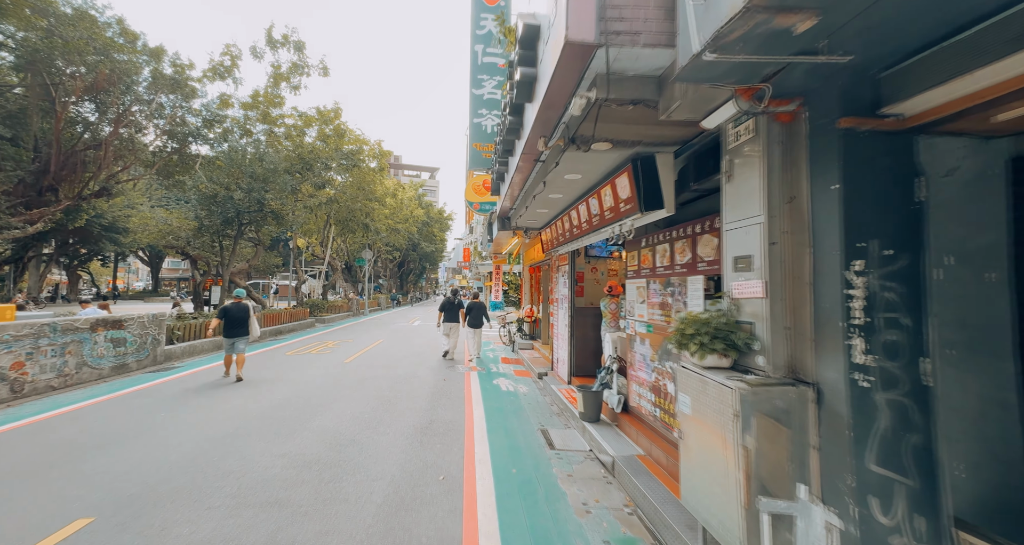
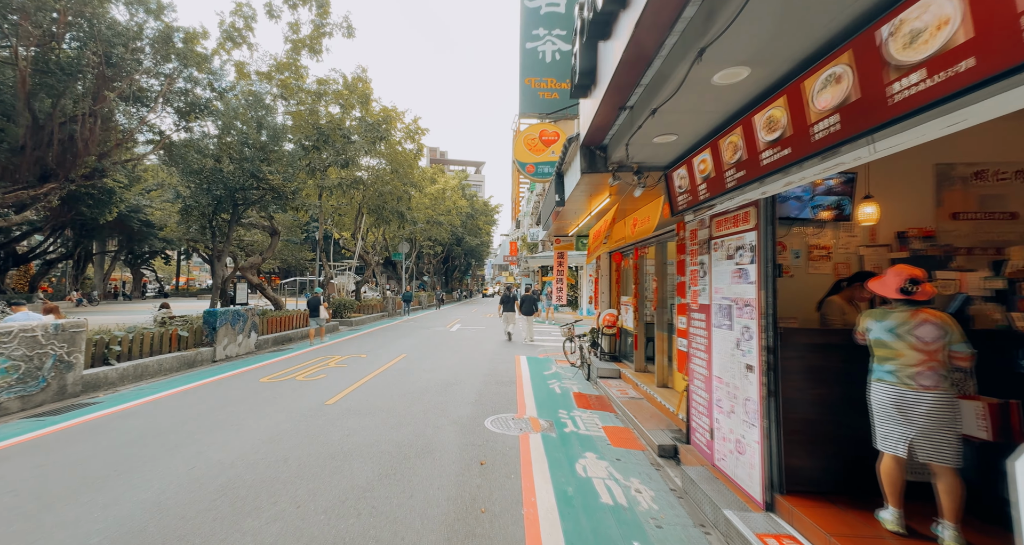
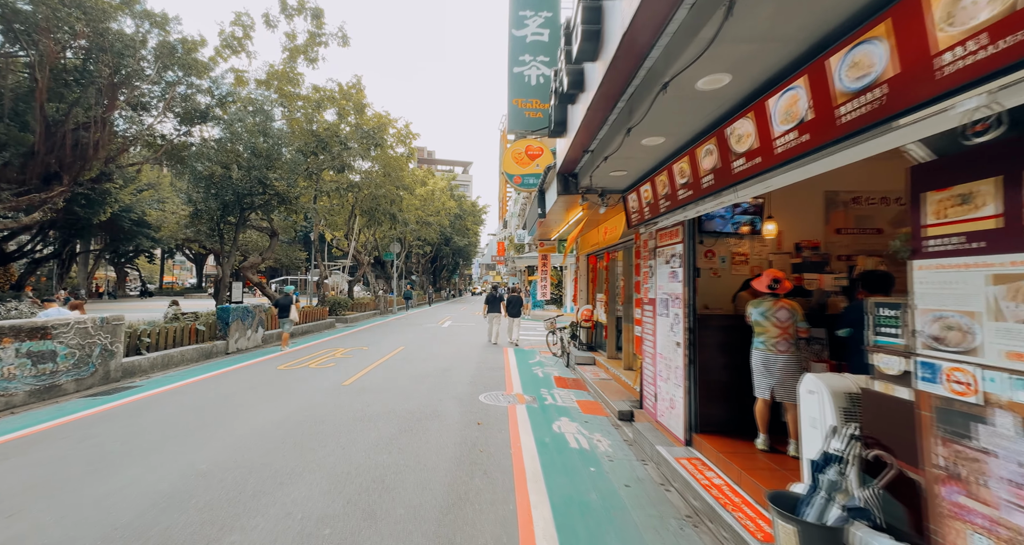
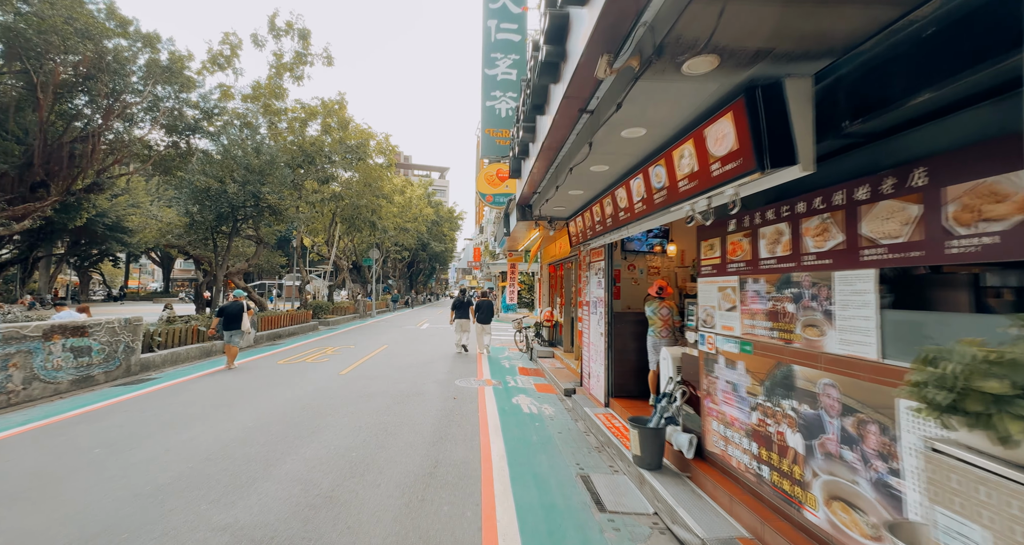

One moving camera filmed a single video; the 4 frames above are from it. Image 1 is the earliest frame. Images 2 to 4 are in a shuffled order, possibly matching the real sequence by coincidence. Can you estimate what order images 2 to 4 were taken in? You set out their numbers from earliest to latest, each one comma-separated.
4, 3, 2
